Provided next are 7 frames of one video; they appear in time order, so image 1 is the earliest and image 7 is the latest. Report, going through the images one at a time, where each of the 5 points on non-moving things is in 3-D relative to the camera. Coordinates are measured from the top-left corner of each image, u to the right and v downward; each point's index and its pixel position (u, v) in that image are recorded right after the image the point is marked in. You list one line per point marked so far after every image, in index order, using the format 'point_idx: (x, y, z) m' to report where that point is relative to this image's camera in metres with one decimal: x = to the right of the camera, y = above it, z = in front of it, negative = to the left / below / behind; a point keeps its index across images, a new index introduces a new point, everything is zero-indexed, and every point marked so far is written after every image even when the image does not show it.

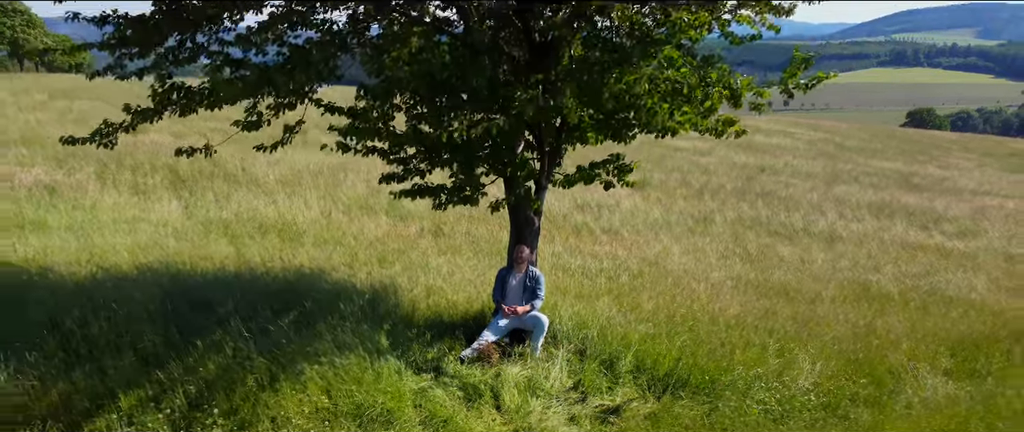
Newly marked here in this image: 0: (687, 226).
0: (+3.5, -0.2, +14.1) m
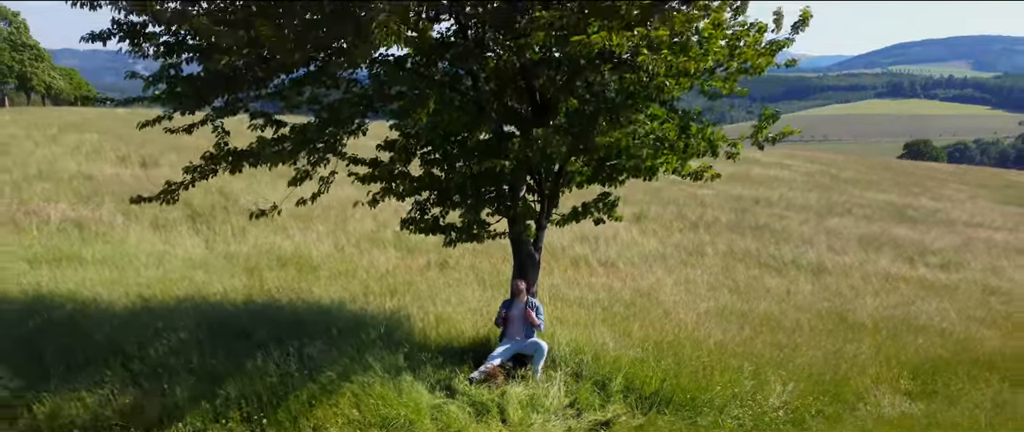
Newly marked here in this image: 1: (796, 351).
0: (+3.6, -0.9, +14.8) m
1: (+2.9, -1.4, +7.3) m
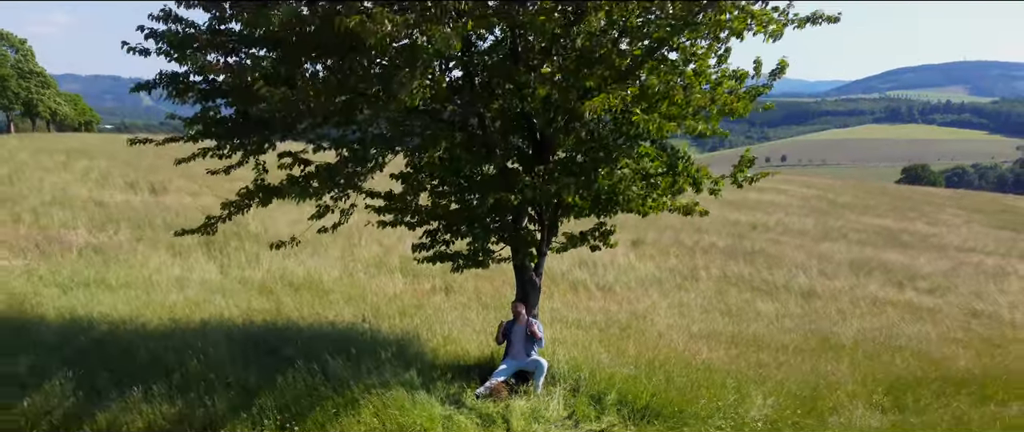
0: (+3.6, -1.5, +15.4) m
1: (+3.0, -1.7, +7.8) m
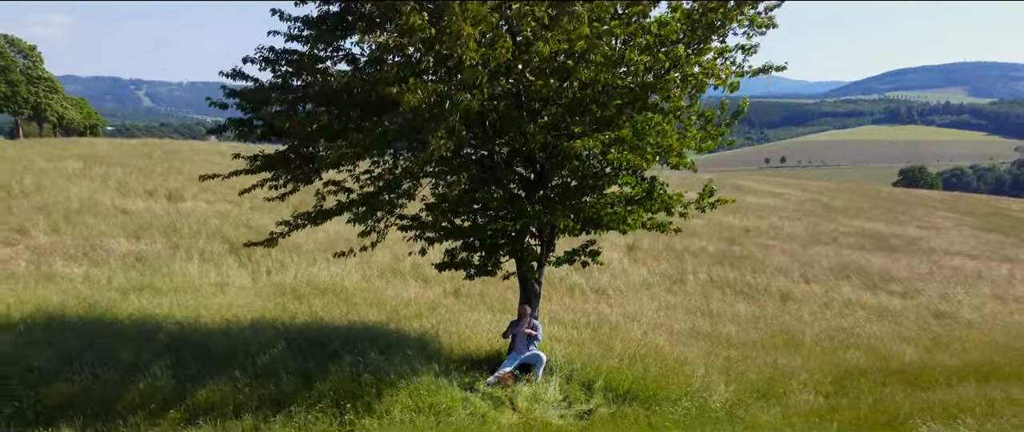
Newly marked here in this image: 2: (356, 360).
0: (+3.6, -1.7, +16.7) m
1: (+3.0, -1.9, +9.2) m
2: (-1.6, -1.5, +7.3) m
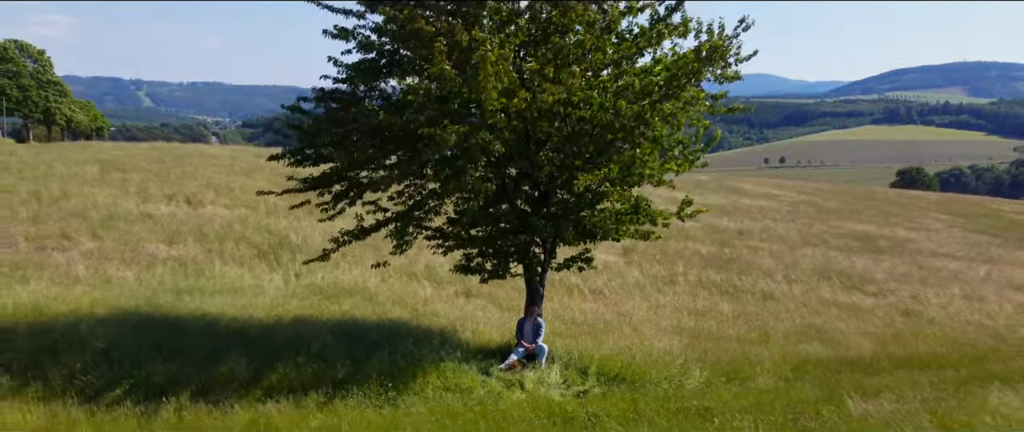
0: (+3.8, -1.8, +18.3) m
1: (+3.1, -2.1, +10.7) m
2: (-1.5, -1.7, +8.8) m
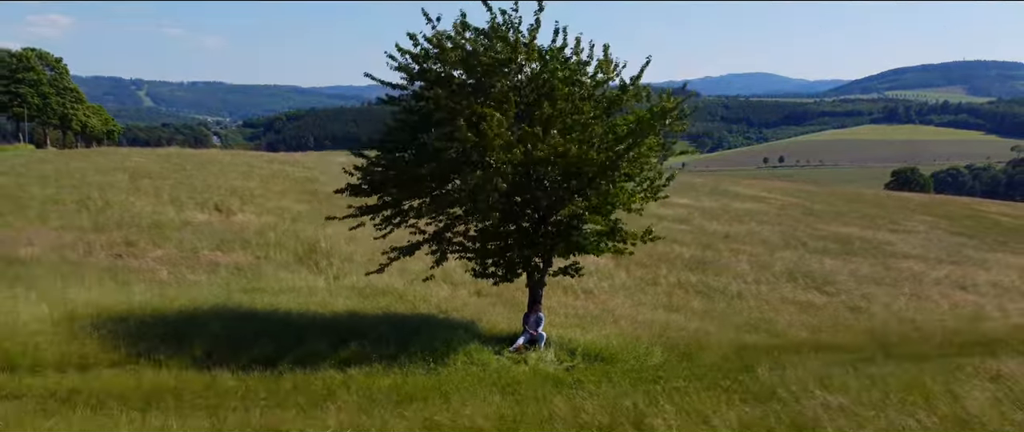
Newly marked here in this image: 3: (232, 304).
0: (+3.9, -2.2, +21.3) m
1: (+3.2, -2.4, +13.7) m
2: (-1.4, -2.0, +11.8) m
3: (-5.6, -1.8, +13.9) m
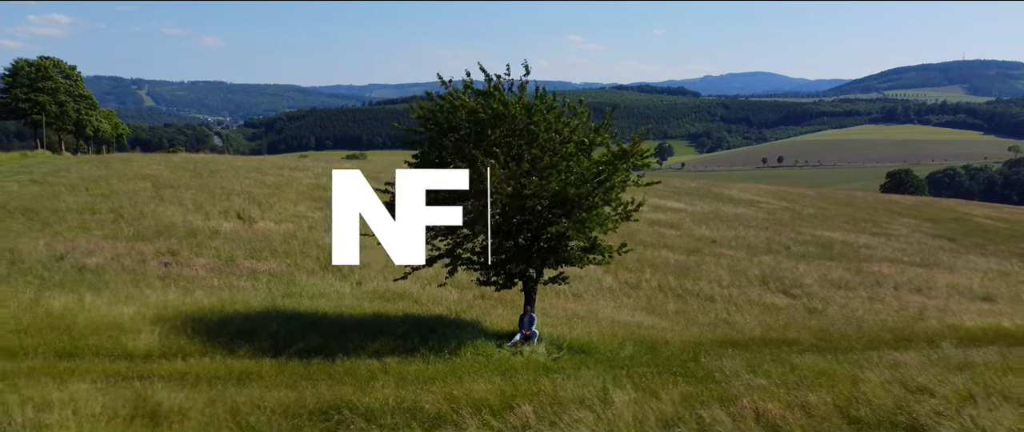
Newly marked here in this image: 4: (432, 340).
0: (+3.8, -2.6, +24.1) m
1: (+3.2, -2.9, +16.6) m
2: (-1.4, -2.5, +14.7) m
3: (-5.6, -2.2, +16.8) m
4: (-1.7, -2.5, +14.3) m
